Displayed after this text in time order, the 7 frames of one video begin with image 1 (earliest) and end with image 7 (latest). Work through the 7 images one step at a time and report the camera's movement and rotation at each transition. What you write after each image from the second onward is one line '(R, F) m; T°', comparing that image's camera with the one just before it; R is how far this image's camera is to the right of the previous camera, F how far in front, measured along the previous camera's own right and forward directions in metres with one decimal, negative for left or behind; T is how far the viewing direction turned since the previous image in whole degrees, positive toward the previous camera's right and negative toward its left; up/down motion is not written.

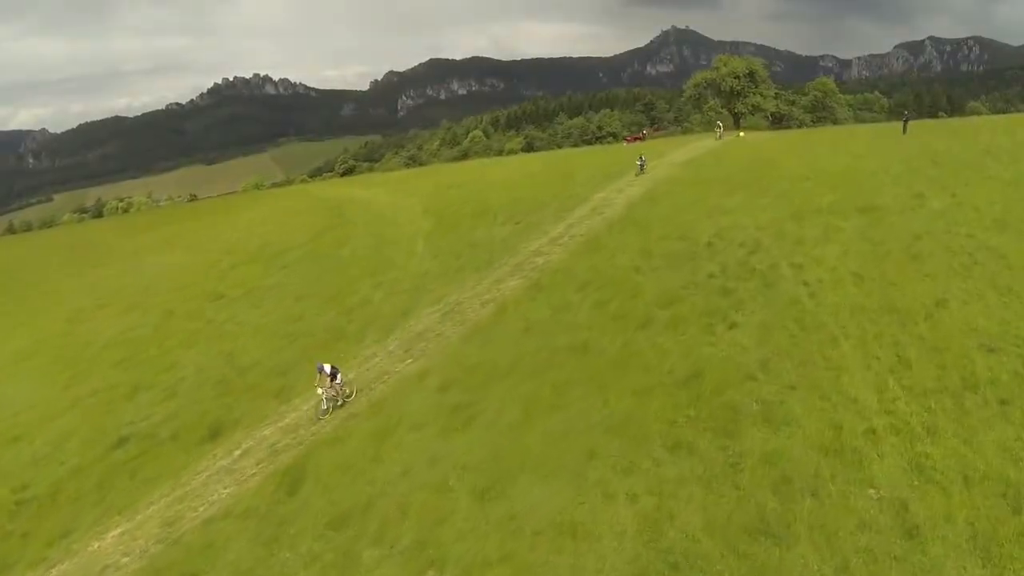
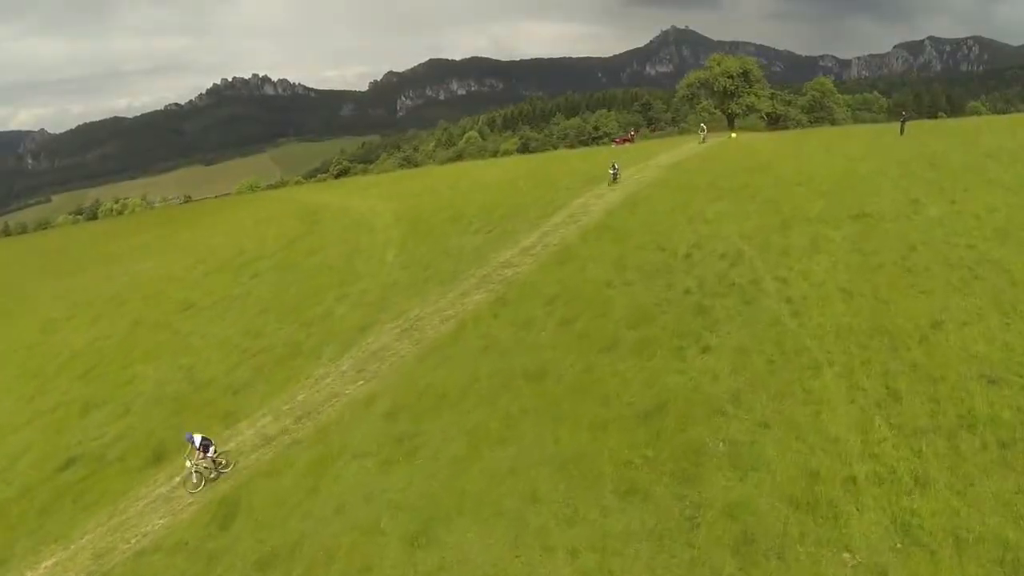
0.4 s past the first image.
(+1.8, +2.2) m; 0°
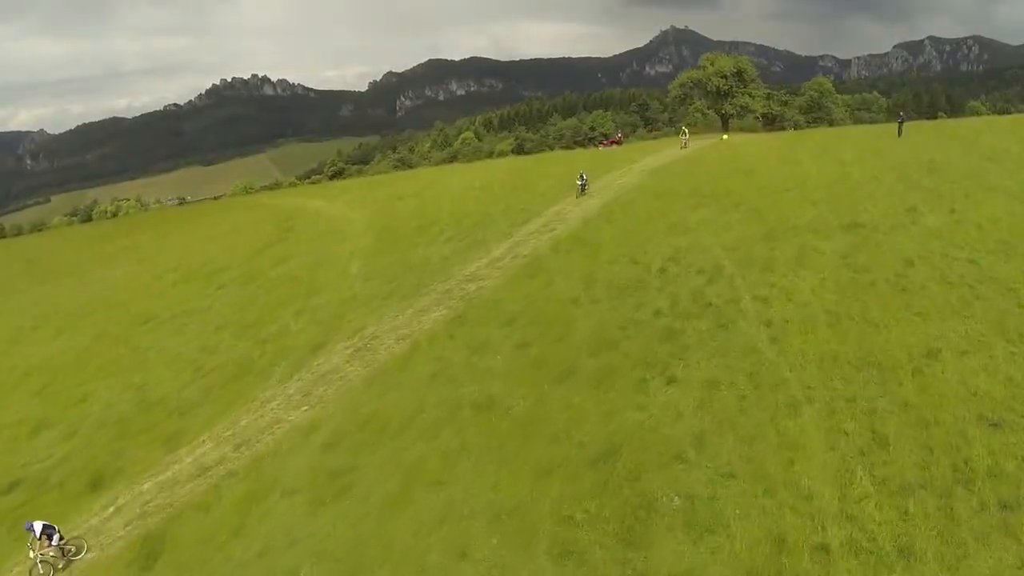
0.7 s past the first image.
(+1.7, +2.2) m; 0°
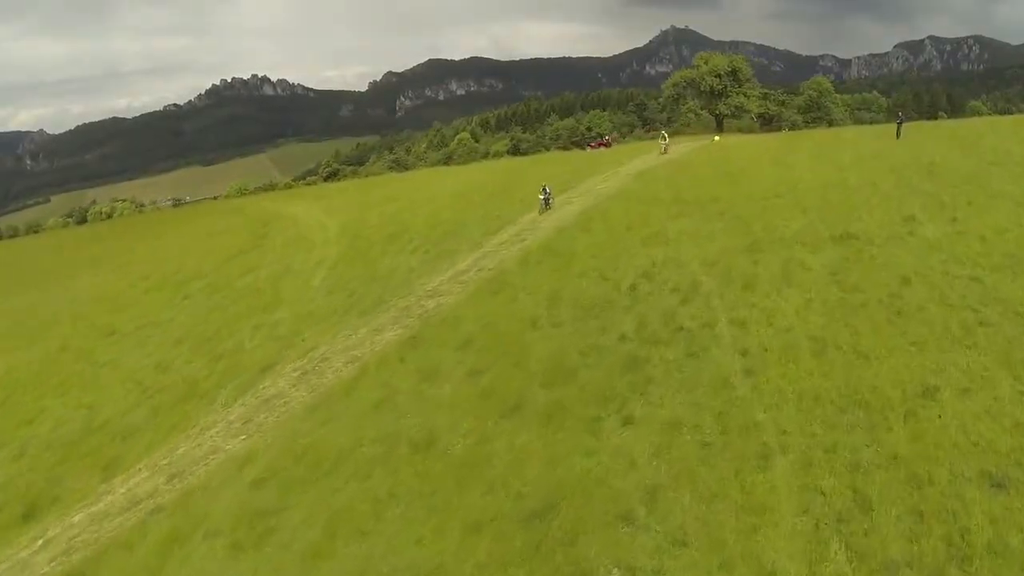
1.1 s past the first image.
(+1.7, +2.2) m; 0°
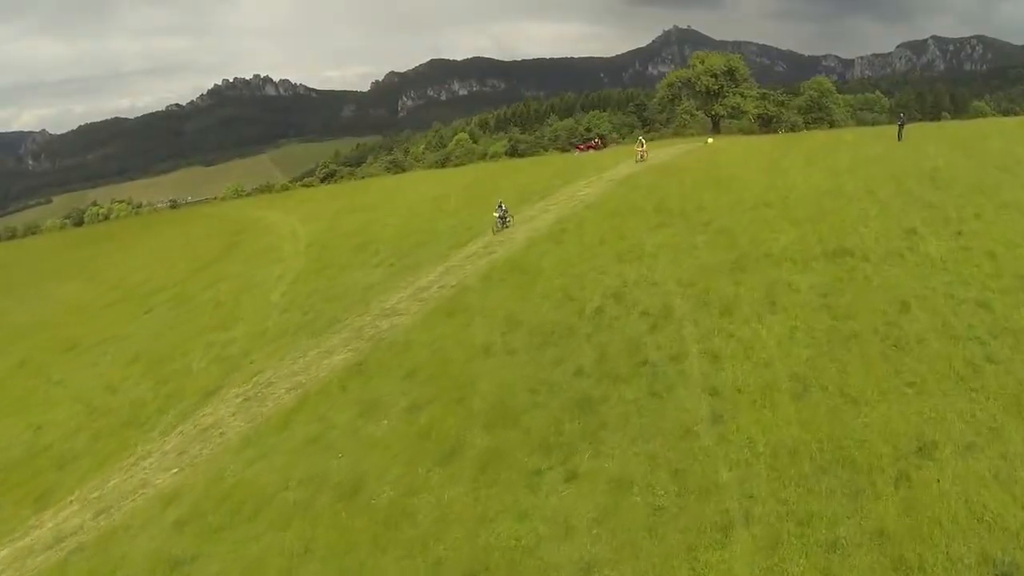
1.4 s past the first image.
(+1.7, +2.4) m; -1°
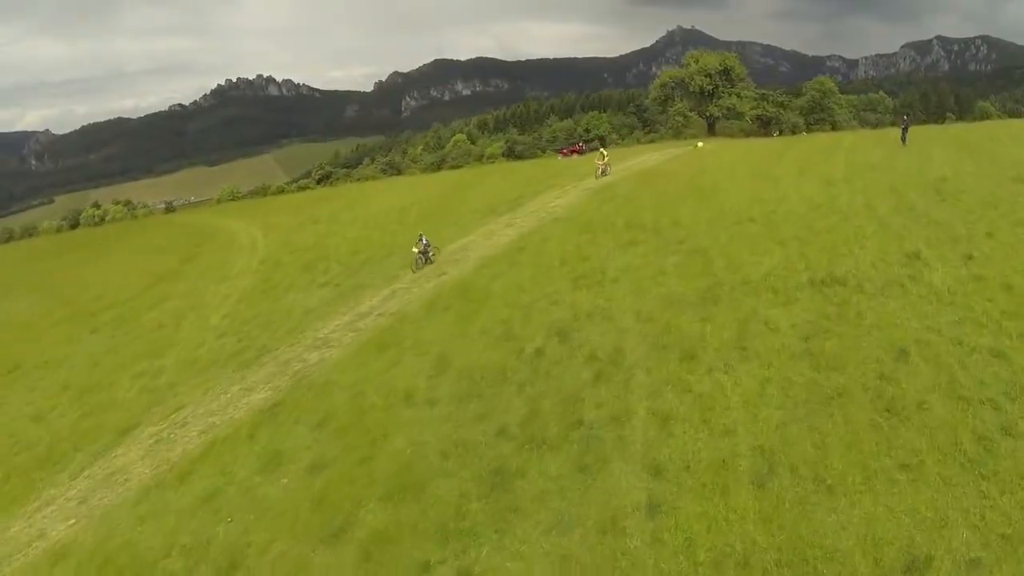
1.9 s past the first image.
(+2.3, +3.1) m; -1°
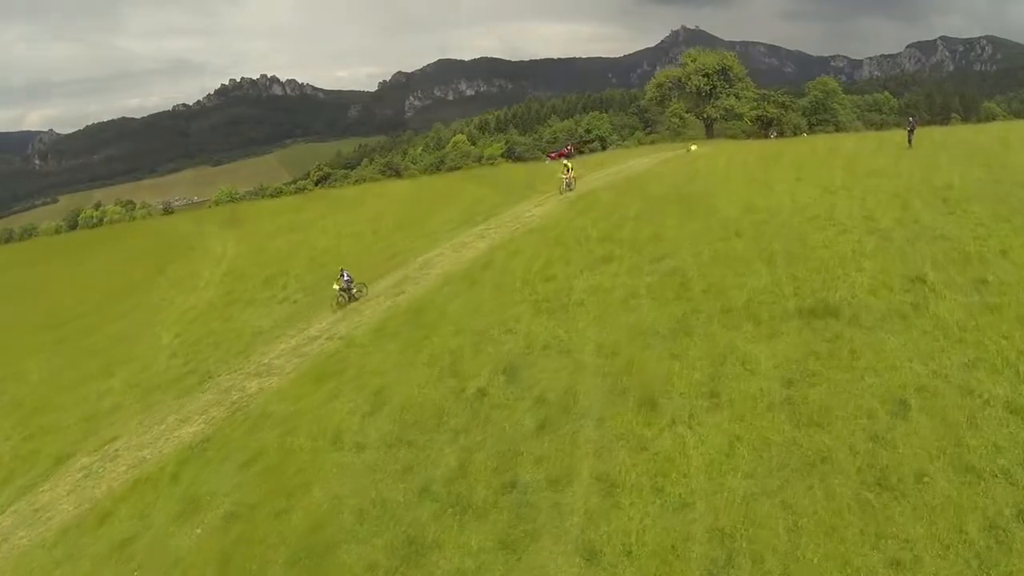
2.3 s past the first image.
(+1.6, +2.2) m; -1°
